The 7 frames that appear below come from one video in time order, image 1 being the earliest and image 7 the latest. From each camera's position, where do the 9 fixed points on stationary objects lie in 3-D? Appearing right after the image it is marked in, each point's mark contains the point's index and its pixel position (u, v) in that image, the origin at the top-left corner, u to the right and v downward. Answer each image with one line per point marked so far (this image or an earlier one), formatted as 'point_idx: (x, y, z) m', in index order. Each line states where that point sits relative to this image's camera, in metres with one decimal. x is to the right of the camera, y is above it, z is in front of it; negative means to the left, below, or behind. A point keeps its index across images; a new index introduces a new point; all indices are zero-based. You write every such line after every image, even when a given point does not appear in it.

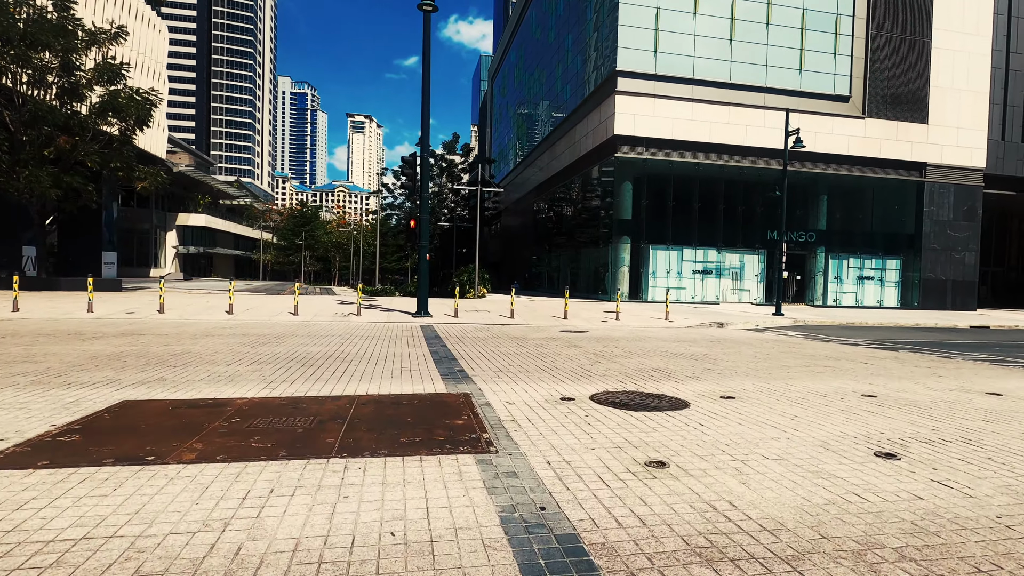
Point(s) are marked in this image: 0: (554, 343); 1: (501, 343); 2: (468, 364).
0: (+0.9, -1.2, +12.1) m
1: (-0.2, -1.2, +12.4) m
2: (-0.7, -1.2, +8.3) m
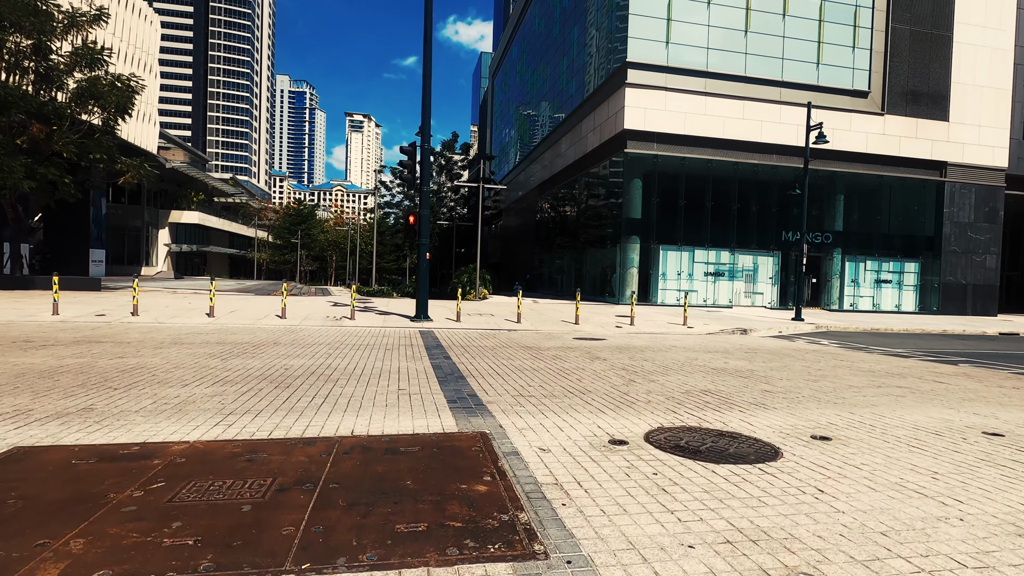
0: (+1.2, -1.3, +10.7) m
1: (0.0, -1.3, +10.9) m
2: (-0.4, -1.2, +6.8) m
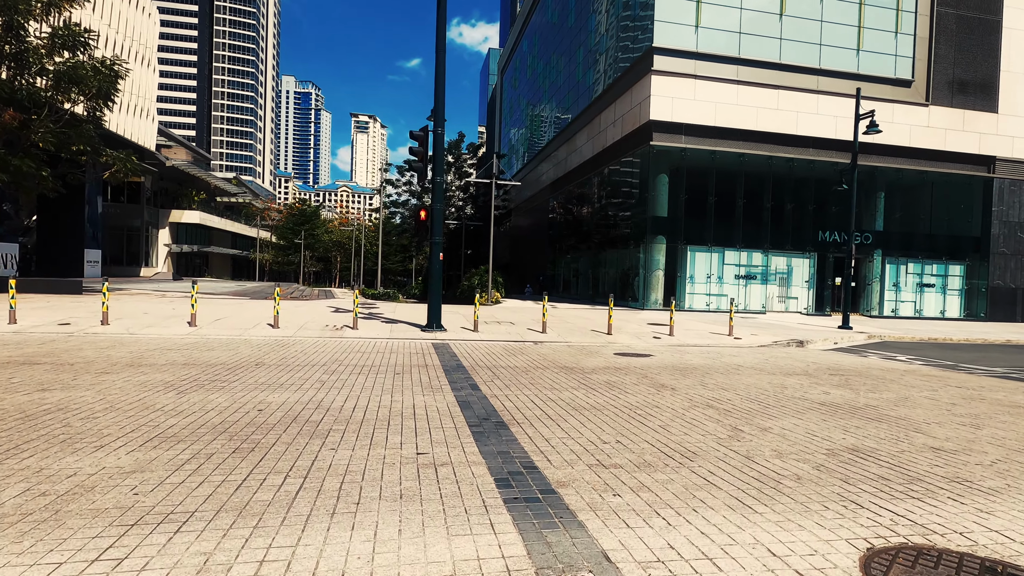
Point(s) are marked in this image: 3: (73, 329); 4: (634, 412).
0: (+1.8, -1.4, +8.5) m
1: (+0.6, -1.4, +8.8) m
2: (+0.2, -1.3, +4.7) m
3: (-10.0, -0.9, +12.4) m
4: (+1.4, -1.4, +6.2) m
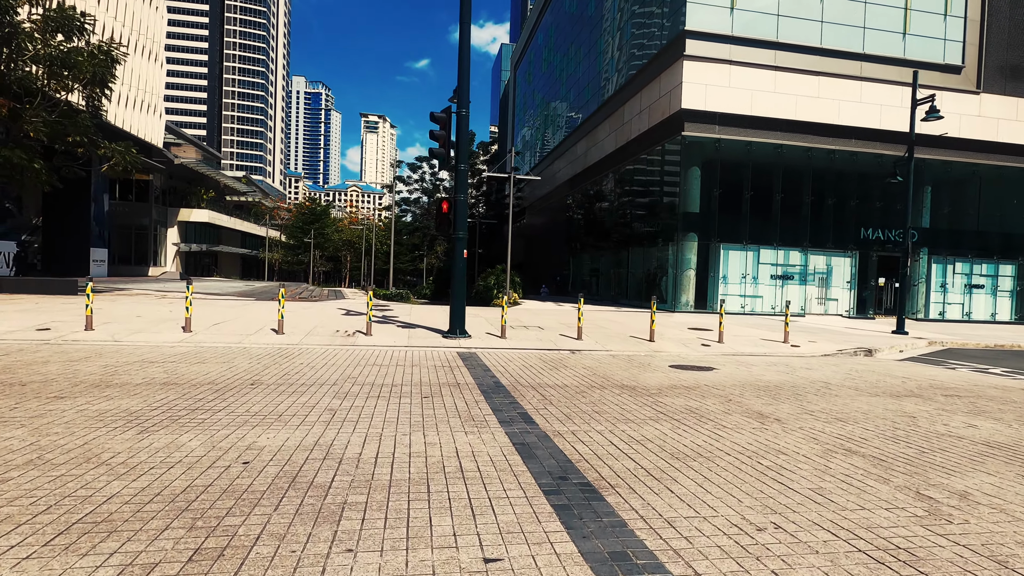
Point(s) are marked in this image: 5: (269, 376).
0: (+2.5, -1.4, +6.9) m
1: (+1.3, -1.4, +7.2) m
2: (+0.8, -1.4, +3.1) m
3: (-9.2, -1.0, +10.9) m
4: (+2.0, -1.4, +4.5) m
5: (-3.4, -1.2, +7.6) m
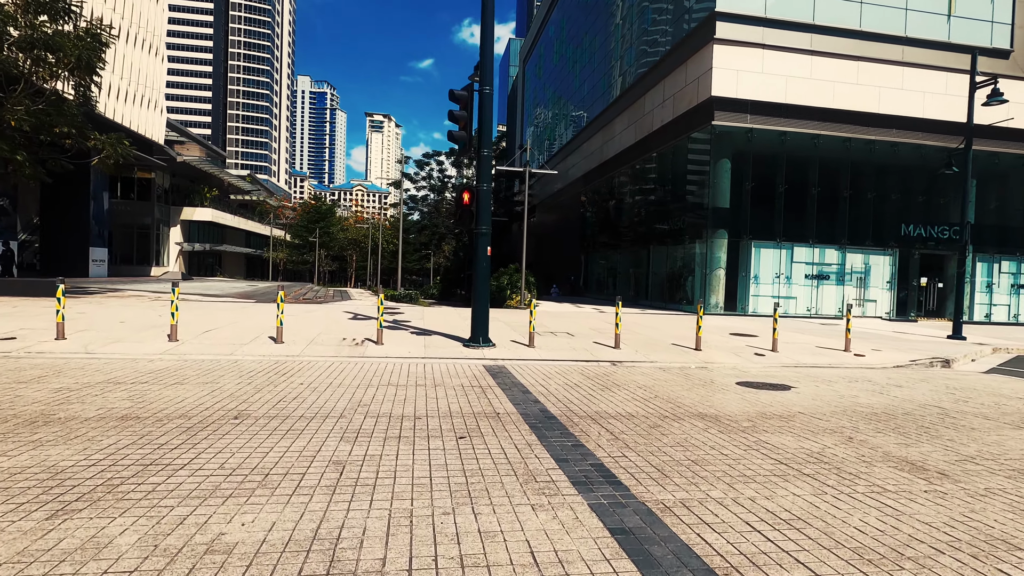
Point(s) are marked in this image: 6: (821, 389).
0: (+3.1, -1.5, +5.3) m
1: (+1.9, -1.5, +5.6) m
2: (+1.4, -1.4, +1.5) m
3: (-8.6, -1.0, +9.4) m
4: (+2.6, -1.5, +2.9) m
5: (-2.8, -1.3, +6.0) m
6: (+4.8, -1.6, +8.6) m
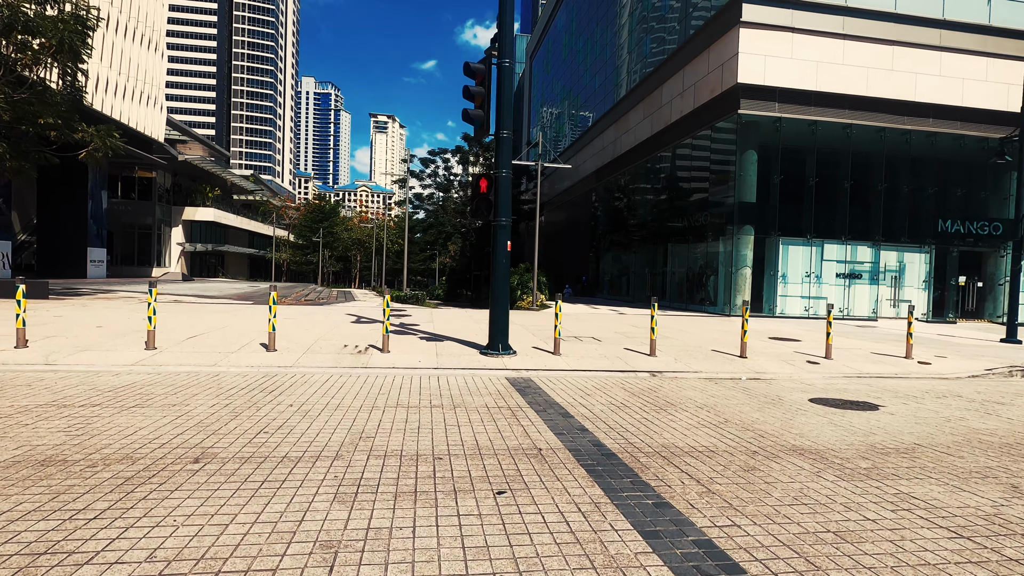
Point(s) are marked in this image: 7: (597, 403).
0: (+3.5, -1.5, +3.9) m
1: (+2.3, -1.5, +4.2) m
2: (+1.7, -1.4, +0.1) m
3: (-8.2, -1.0, +8.1) m
4: (+3.0, -1.5, +1.5) m
5: (-2.4, -1.3, +4.7) m
6: (+5.3, -1.5, +7.2) m
7: (+1.1, -1.4, +6.7) m
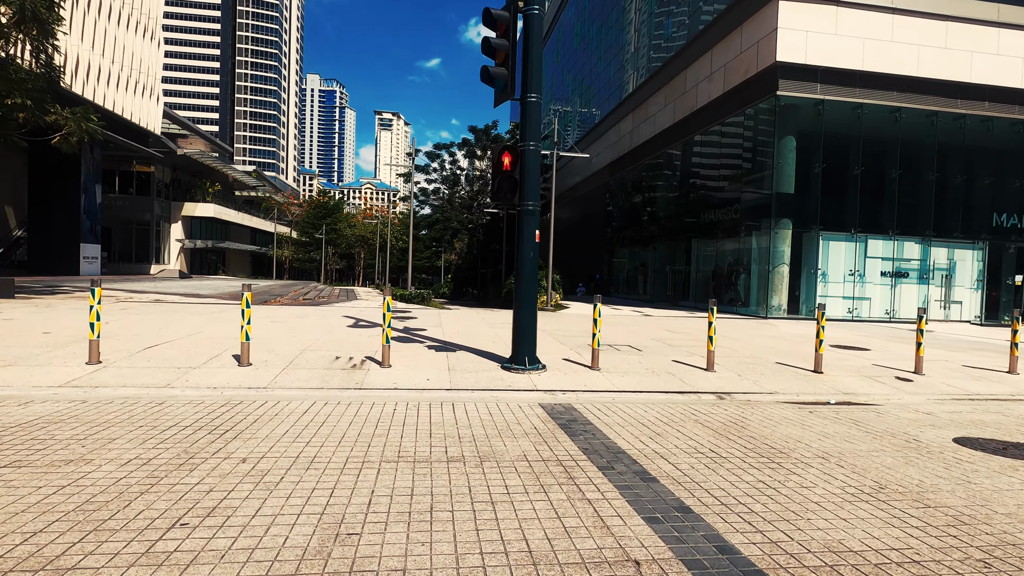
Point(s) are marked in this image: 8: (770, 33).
0: (+3.8, -1.5, +2.0) m
1: (+2.7, -1.5, +2.3) m
2: (+2.1, -1.5, -1.8) m
3: (-7.8, -1.0, +6.3) m
4: (+3.3, -1.5, -0.4) m
5: (-2.0, -1.3, +2.8) m
6: (+5.7, -1.6, +5.2) m
7: (+1.5, -1.4, +4.8) m
8: (+9.2, +9.1, +19.4) m
